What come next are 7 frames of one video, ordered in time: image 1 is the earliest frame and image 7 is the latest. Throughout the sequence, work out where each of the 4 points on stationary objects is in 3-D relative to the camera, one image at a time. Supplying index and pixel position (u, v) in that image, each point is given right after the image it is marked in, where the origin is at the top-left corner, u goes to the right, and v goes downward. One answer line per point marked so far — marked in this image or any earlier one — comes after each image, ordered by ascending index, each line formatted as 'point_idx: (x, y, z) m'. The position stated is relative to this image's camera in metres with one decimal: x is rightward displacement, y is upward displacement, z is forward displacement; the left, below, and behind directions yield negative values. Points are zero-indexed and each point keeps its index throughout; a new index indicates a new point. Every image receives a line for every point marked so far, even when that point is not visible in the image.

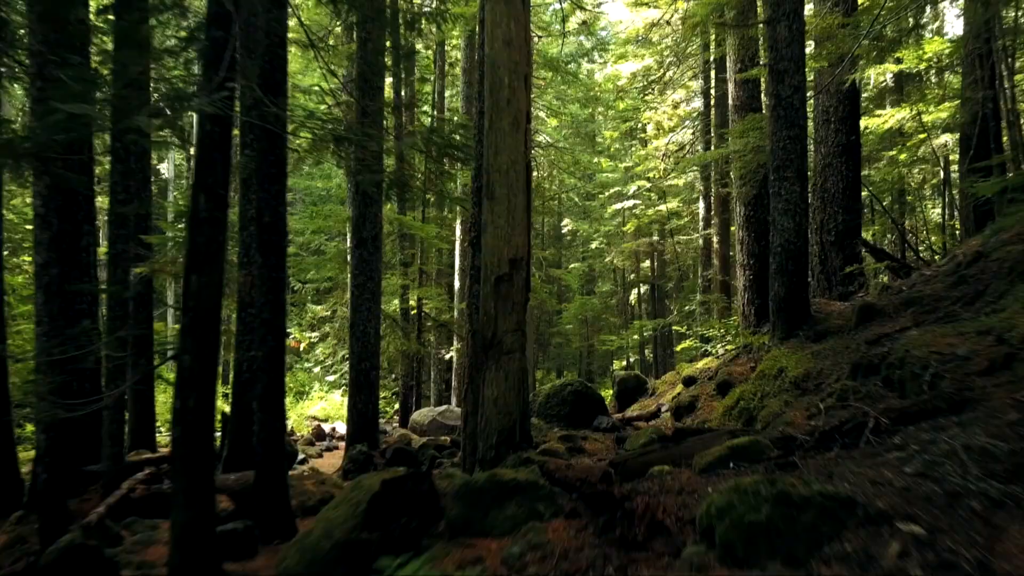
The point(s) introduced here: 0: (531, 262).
0: (+0.2, +0.3, +6.3) m
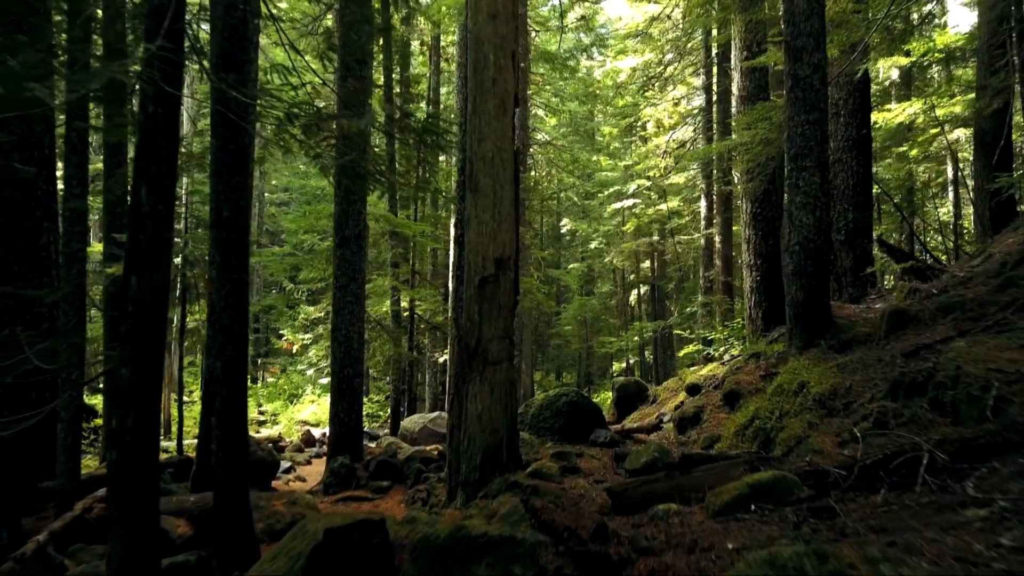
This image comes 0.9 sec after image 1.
0: (+0.1, +0.3, +5.7) m
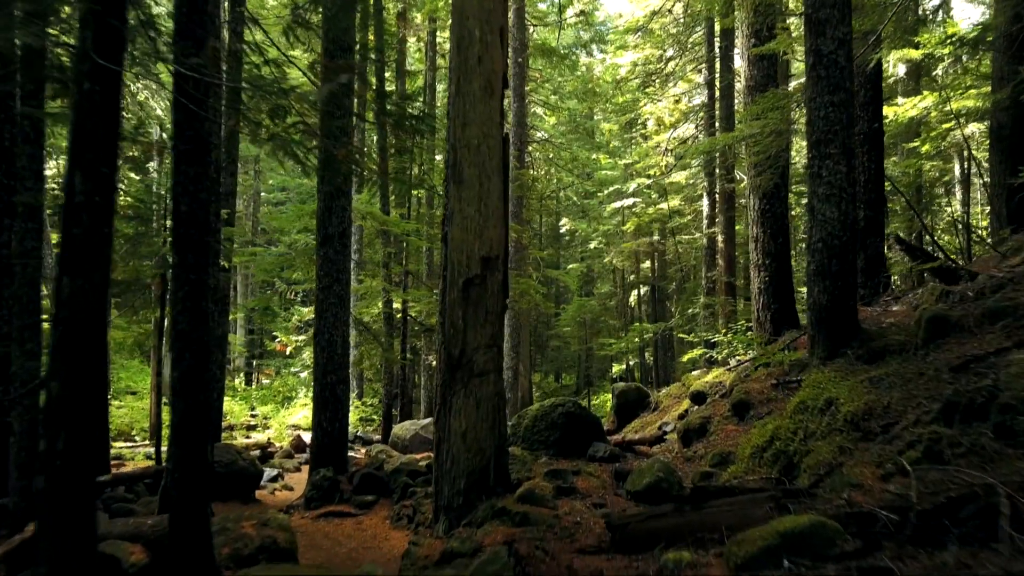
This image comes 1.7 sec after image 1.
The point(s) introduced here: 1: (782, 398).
0: (0.0, +0.2, +5.1) m
1: (+3.3, -1.4, +7.3) m
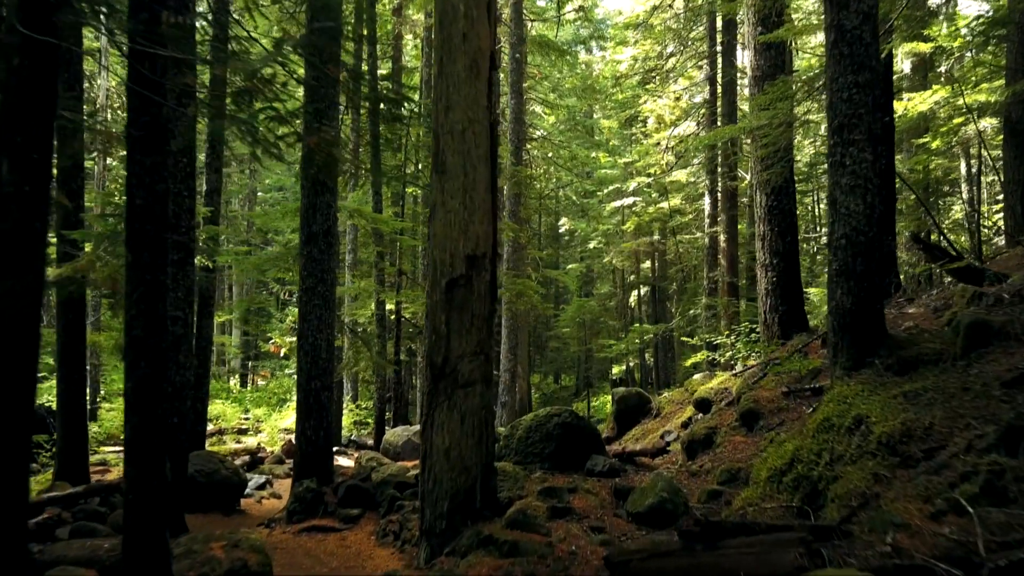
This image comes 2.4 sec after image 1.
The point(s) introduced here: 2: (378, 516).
0: (-0.1, +0.2, +4.7) m
1: (+3.2, -1.4, +6.8) m
2: (-1.8, -3.0, +7.9) m
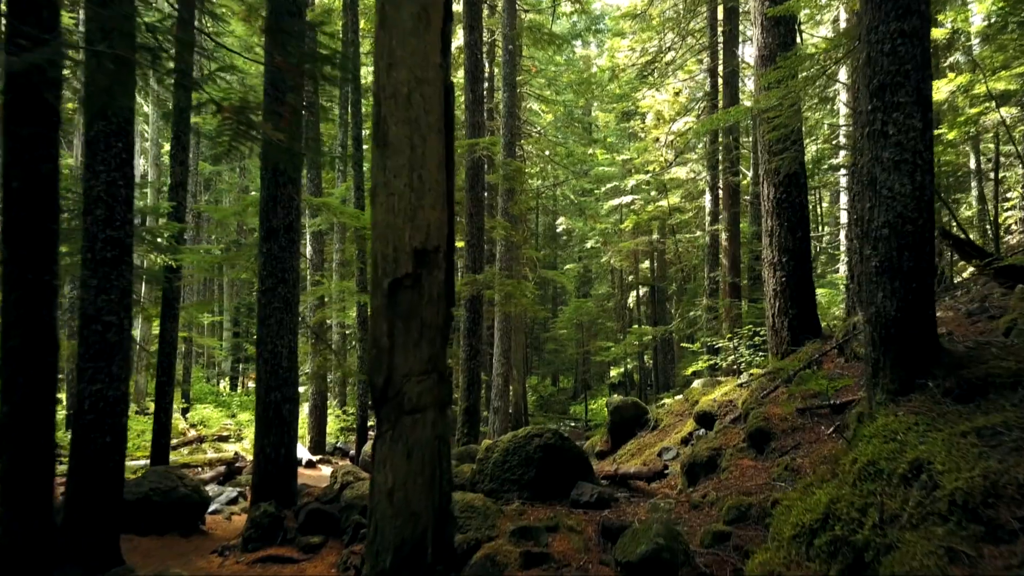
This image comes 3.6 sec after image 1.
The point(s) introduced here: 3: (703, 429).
0: (-0.4, +0.2, +3.8) m
1: (+3.0, -1.4, +5.9) m
2: (-2.0, -3.0, +7.1) m
3: (+2.5, -1.8, +7.8) m
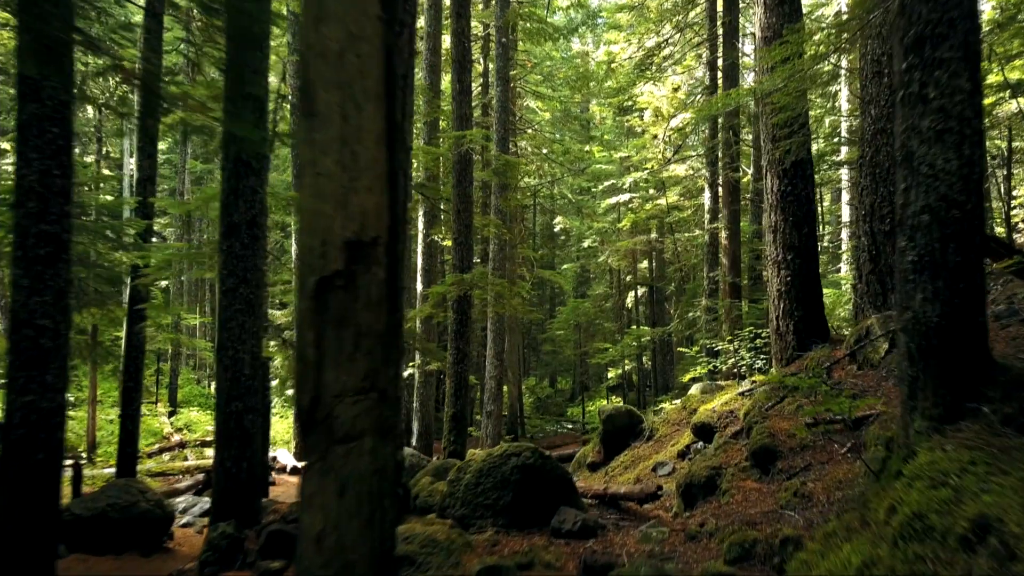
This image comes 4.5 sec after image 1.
0: (-0.6, +0.2, +3.2) m
1: (+2.7, -1.4, +5.3) m
2: (-2.3, -3.0, +6.4) m
3: (+2.3, -1.9, +7.2) m
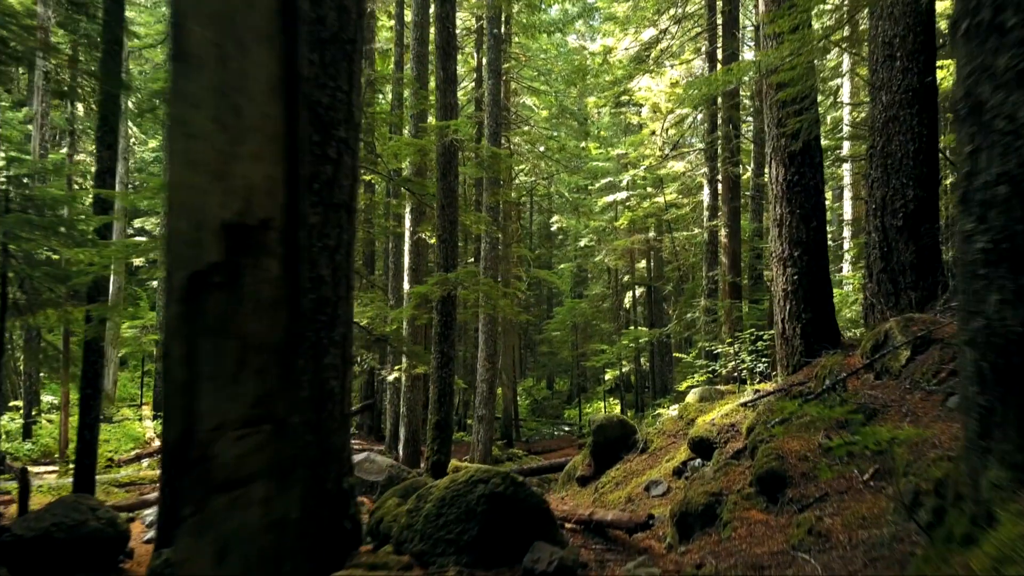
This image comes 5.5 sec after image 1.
0: (-0.8, +0.2, +2.4) m
1: (+2.5, -1.4, +4.6) m
2: (-2.5, -3.0, +5.7) m
3: (+2.0, -1.8, +6.5) m
